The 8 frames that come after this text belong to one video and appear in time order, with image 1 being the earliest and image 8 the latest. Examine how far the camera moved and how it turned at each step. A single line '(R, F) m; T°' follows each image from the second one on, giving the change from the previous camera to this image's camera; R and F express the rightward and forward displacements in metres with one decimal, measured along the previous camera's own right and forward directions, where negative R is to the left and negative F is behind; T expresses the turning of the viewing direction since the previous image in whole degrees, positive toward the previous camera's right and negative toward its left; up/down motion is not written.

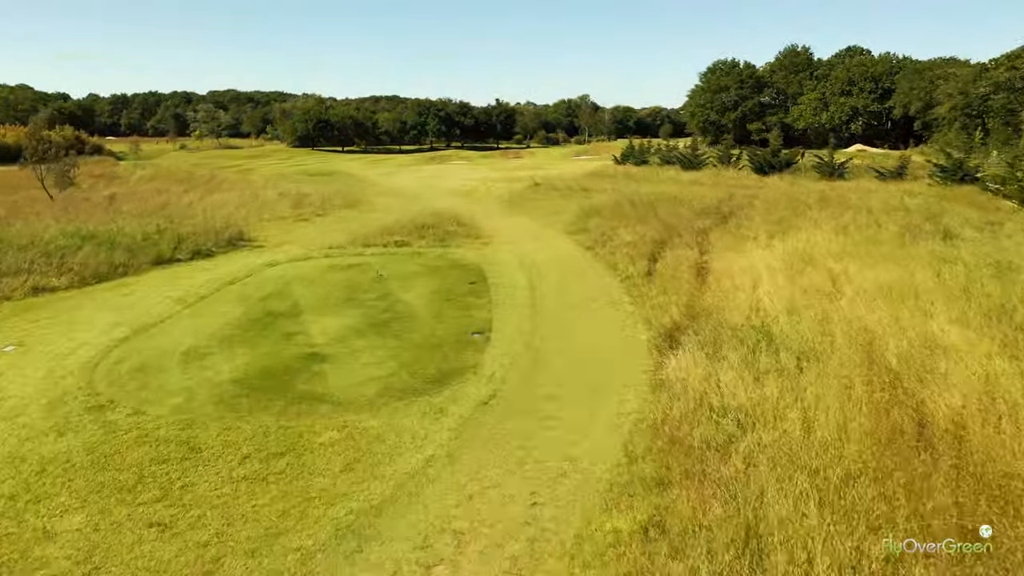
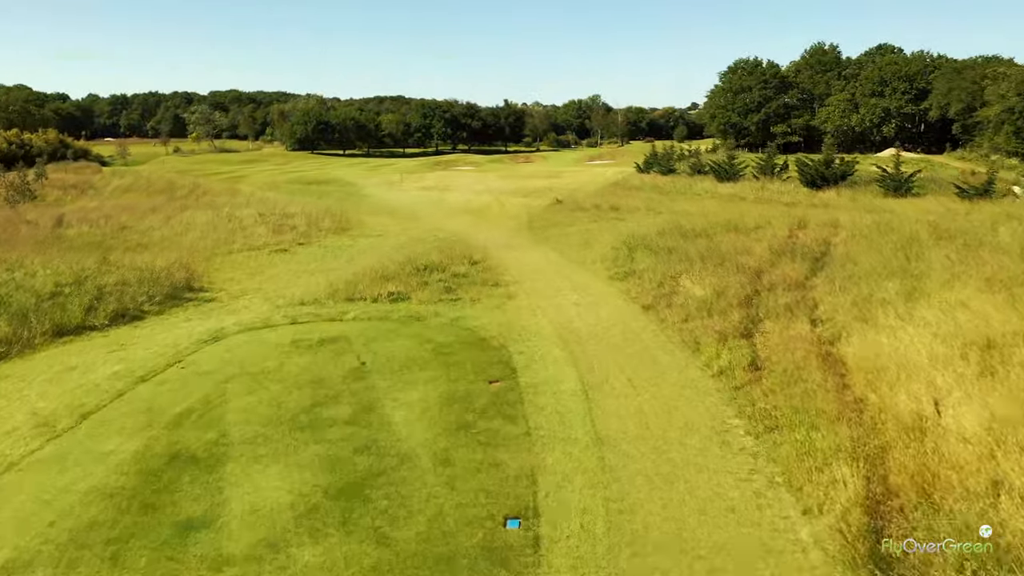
(-0.5, +5.5) m; 0°
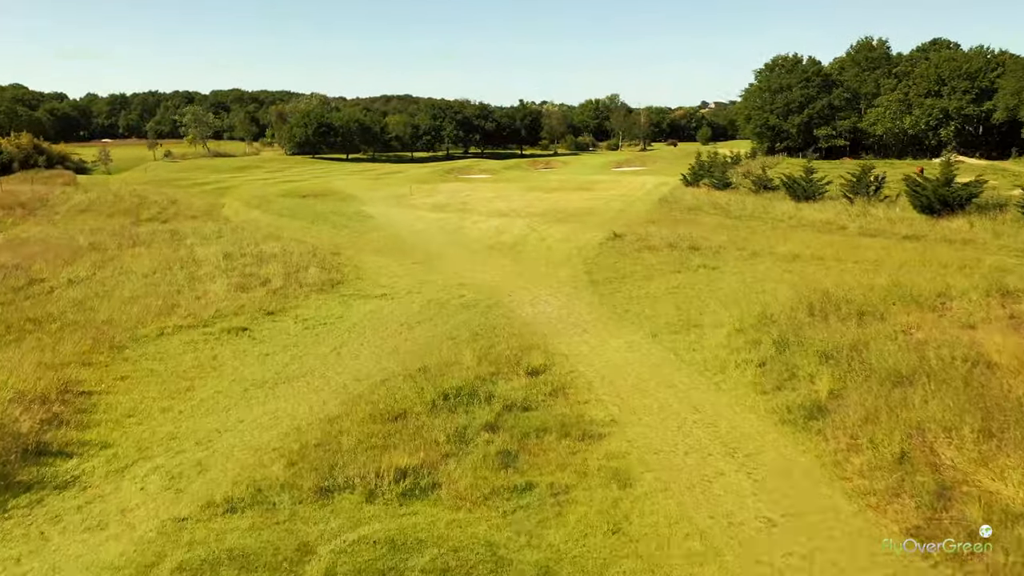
(-1.3, +8.1) m; 0°
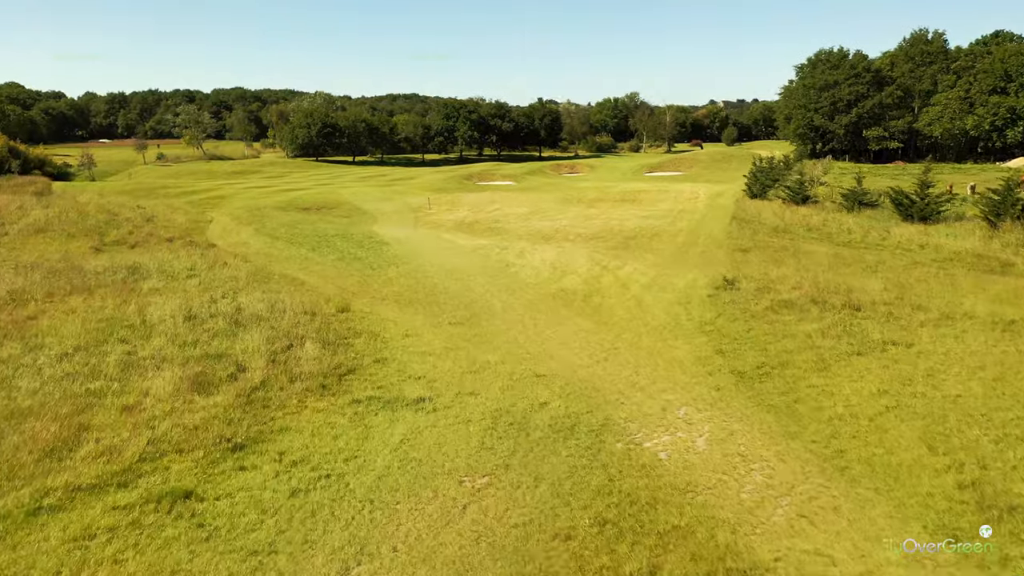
(-1.7, +7.3) m; 0°
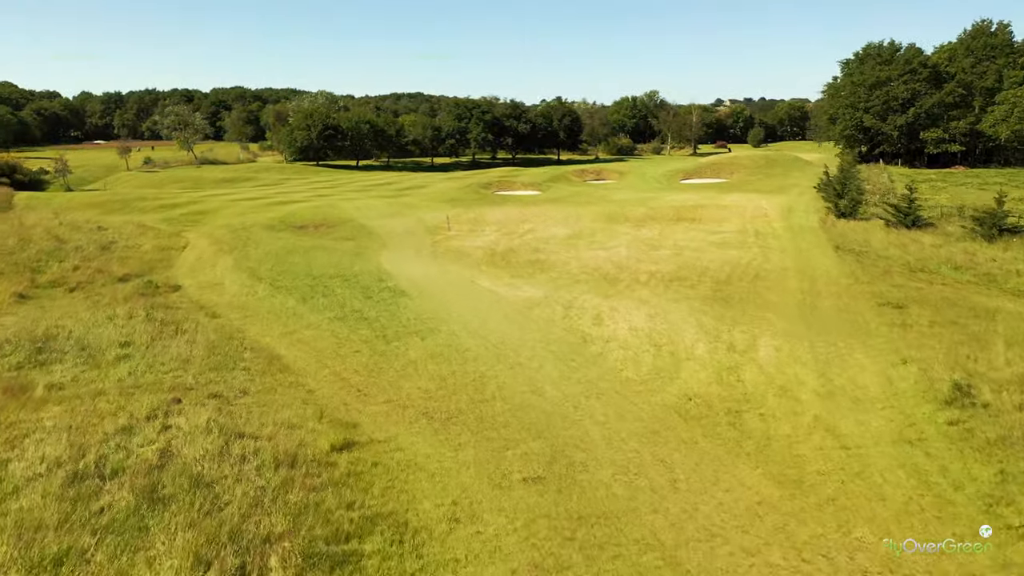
(-1.5, +7.5) m; 0°
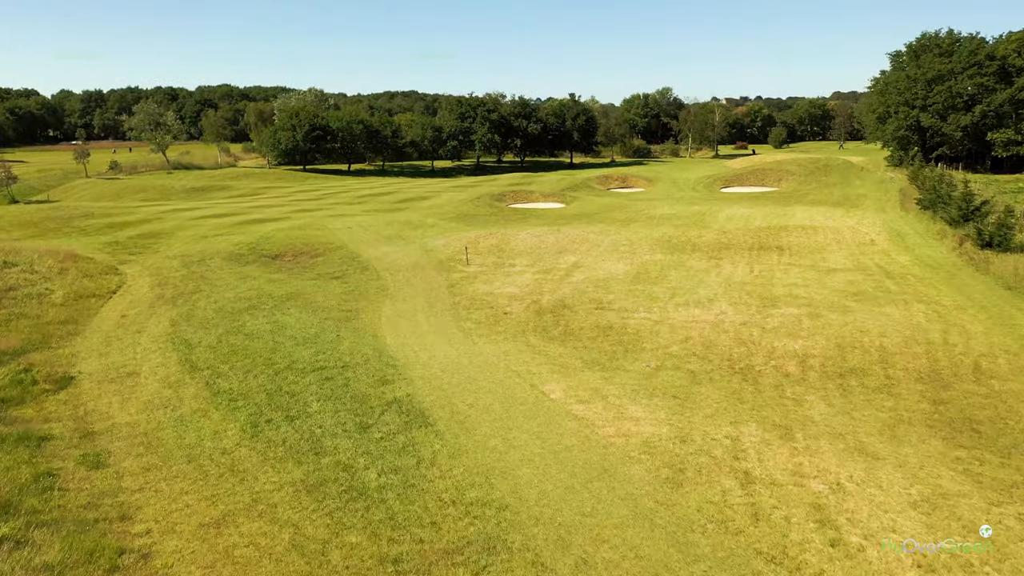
(-1.6, +8.9) m; 0°
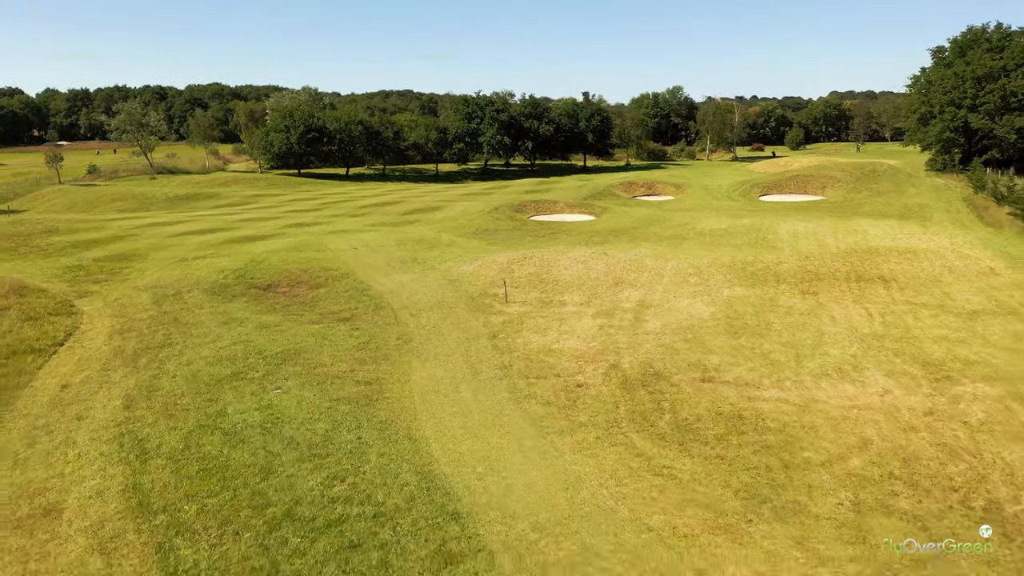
(-1.7, +5.6) m; 0°
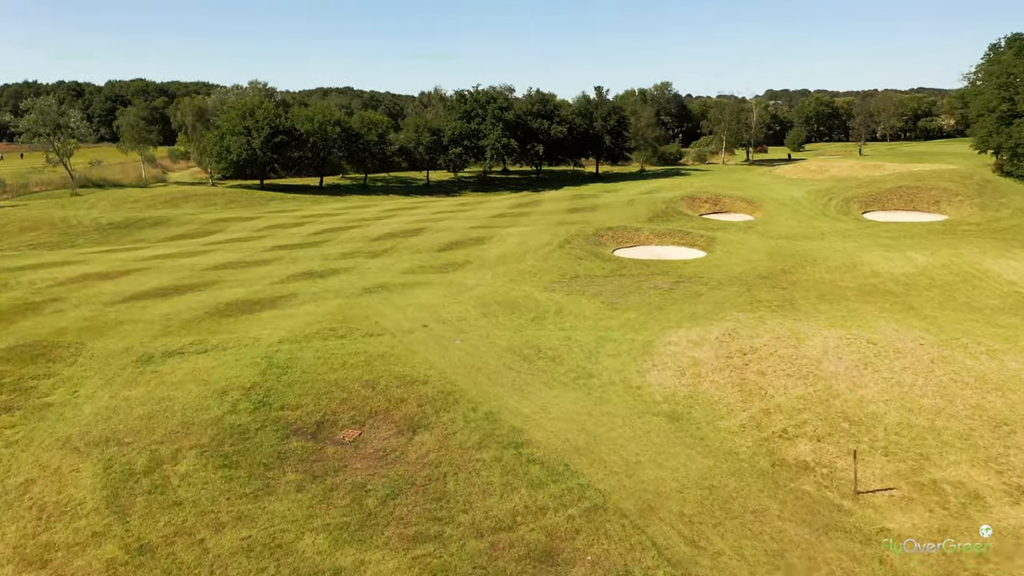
(-6.0, +12.3) m; +5°
